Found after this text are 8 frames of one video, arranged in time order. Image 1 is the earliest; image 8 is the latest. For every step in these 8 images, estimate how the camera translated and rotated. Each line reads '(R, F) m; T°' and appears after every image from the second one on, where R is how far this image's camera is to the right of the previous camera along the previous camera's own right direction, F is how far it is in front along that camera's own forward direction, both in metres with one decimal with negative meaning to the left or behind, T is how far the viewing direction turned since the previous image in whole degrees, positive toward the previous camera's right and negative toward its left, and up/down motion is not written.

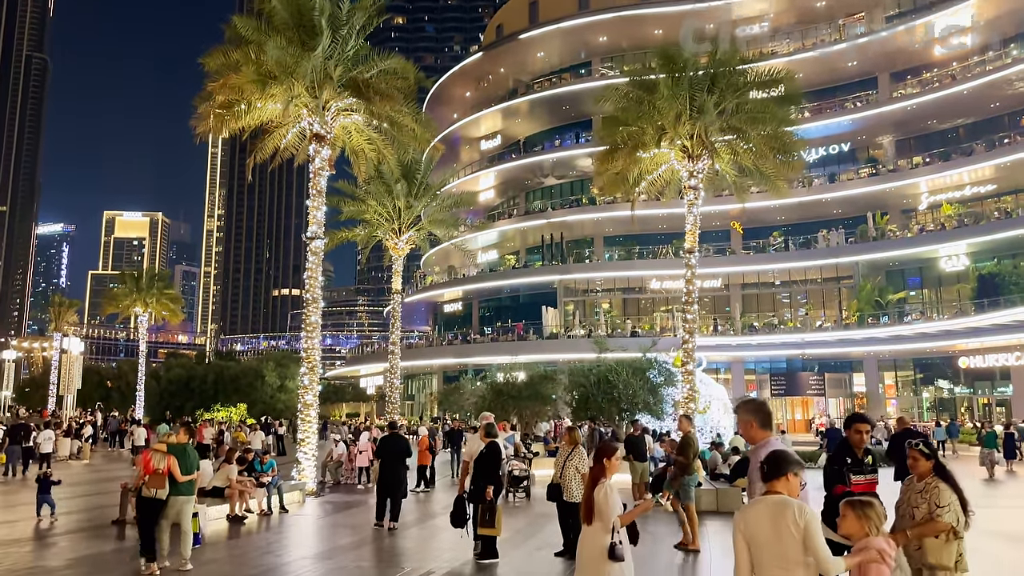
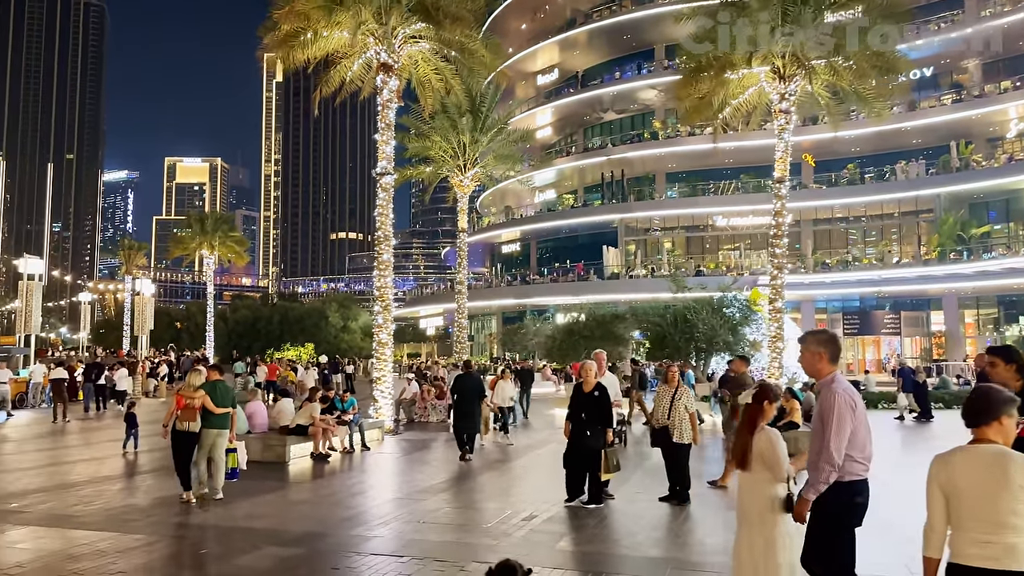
(-0.7, +0.8) m; -4°
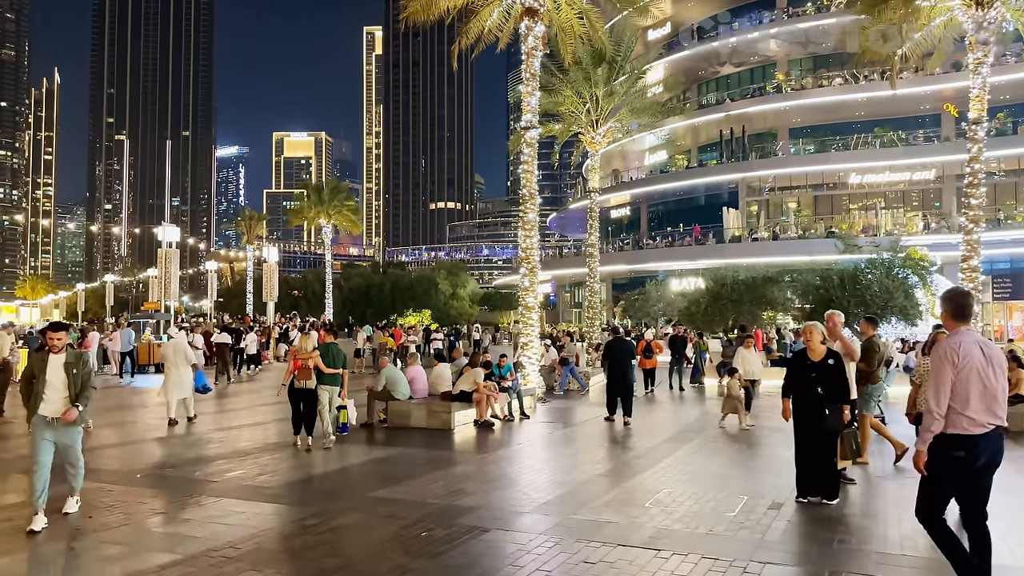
(-1.5, +1.2) m; -7°
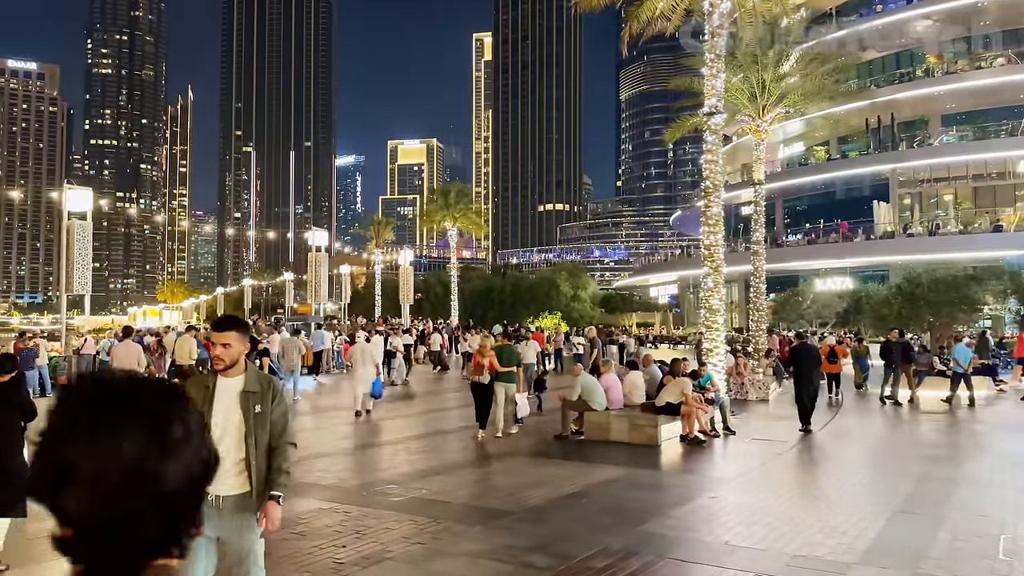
(-1.8, +1.1) m; -8°
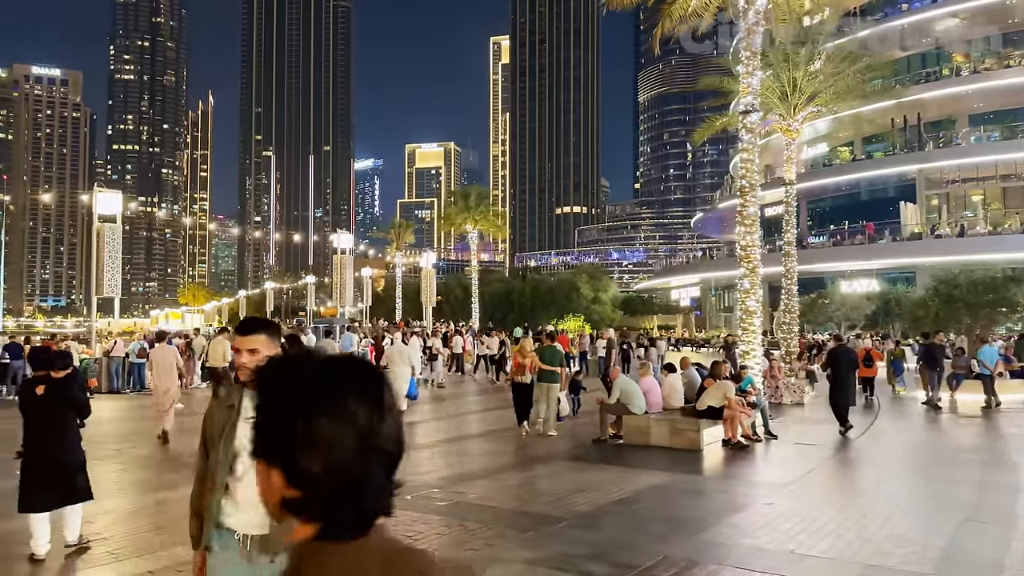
(-0.4, +0.2) m; -1°
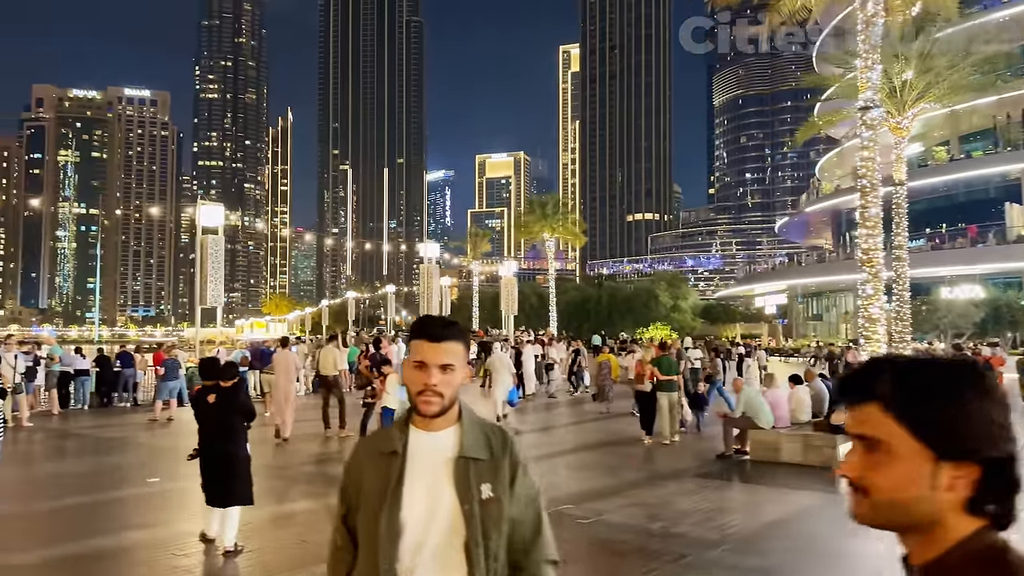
(-0.8, +0.4) m; -5°
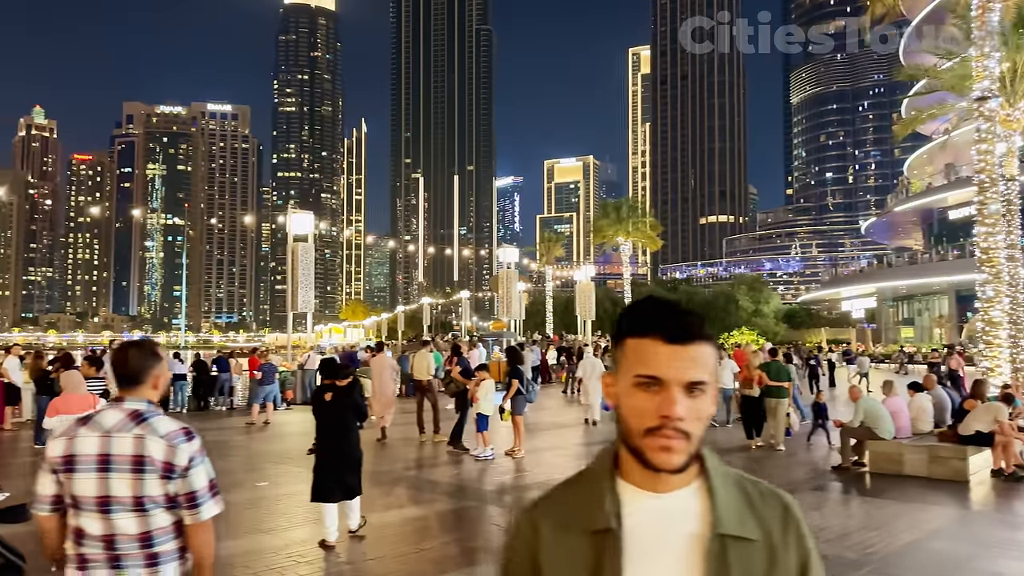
(-0.5, +0.2) m; -5°
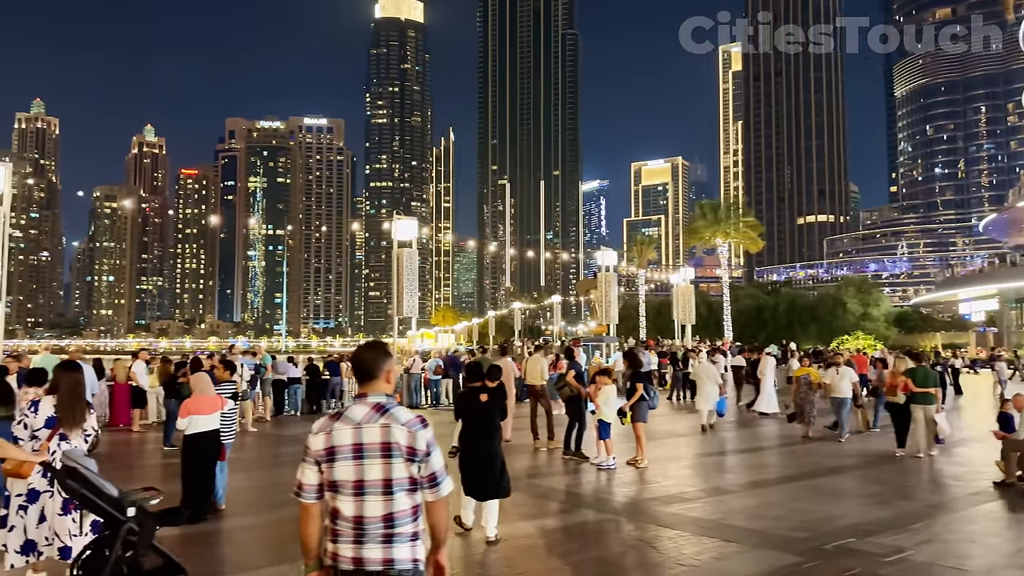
(-0.6, +0.3) m; -6°
